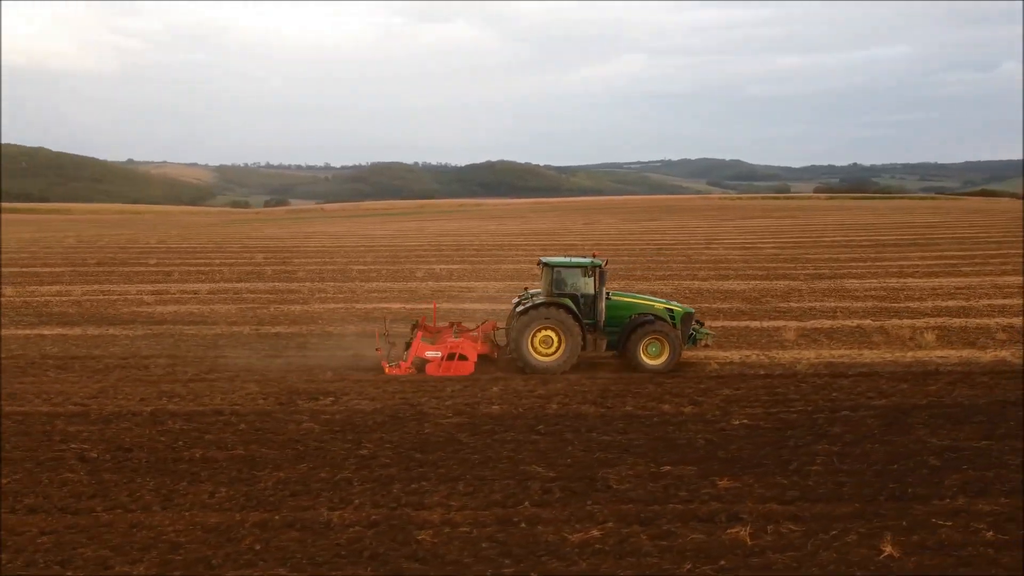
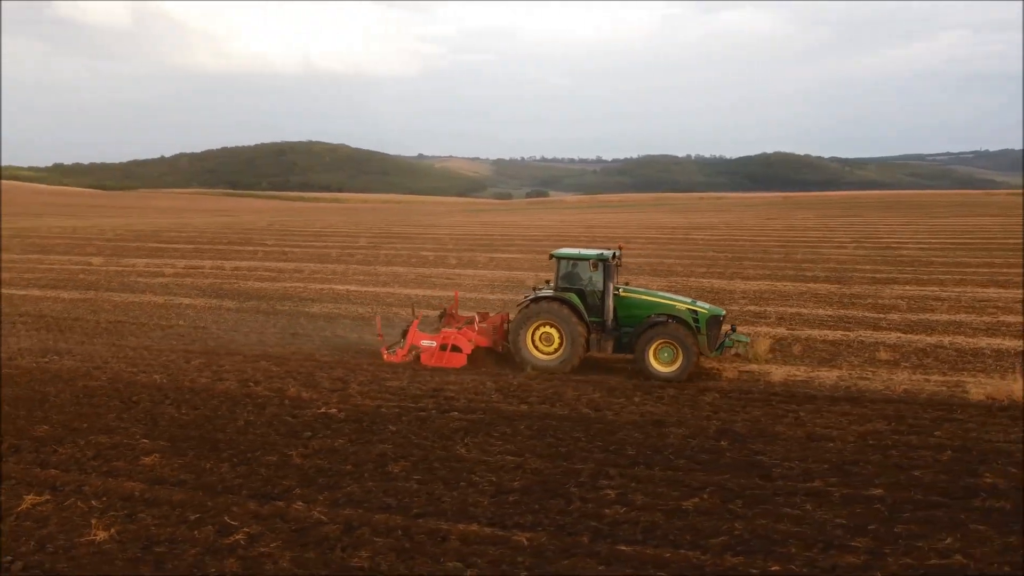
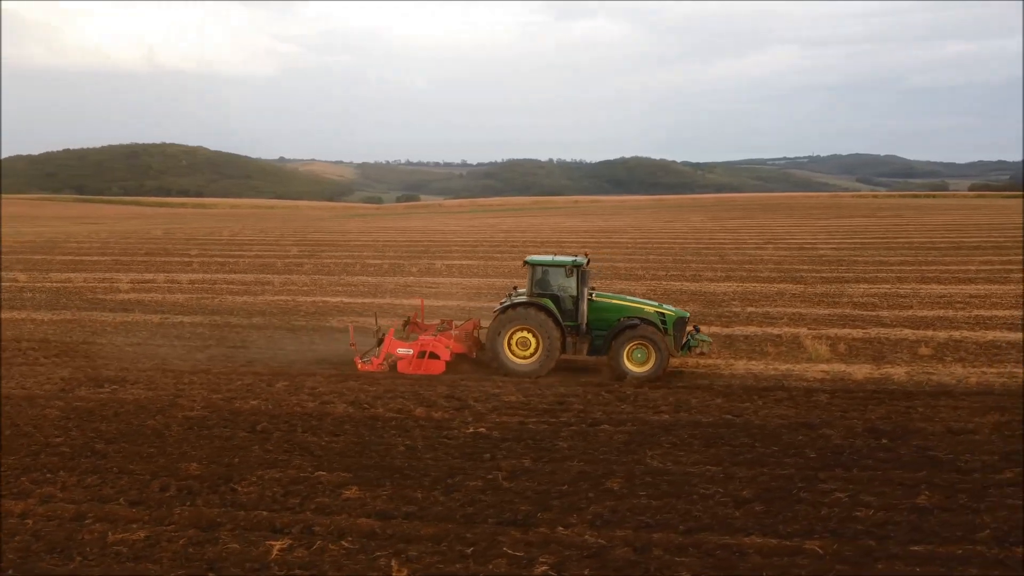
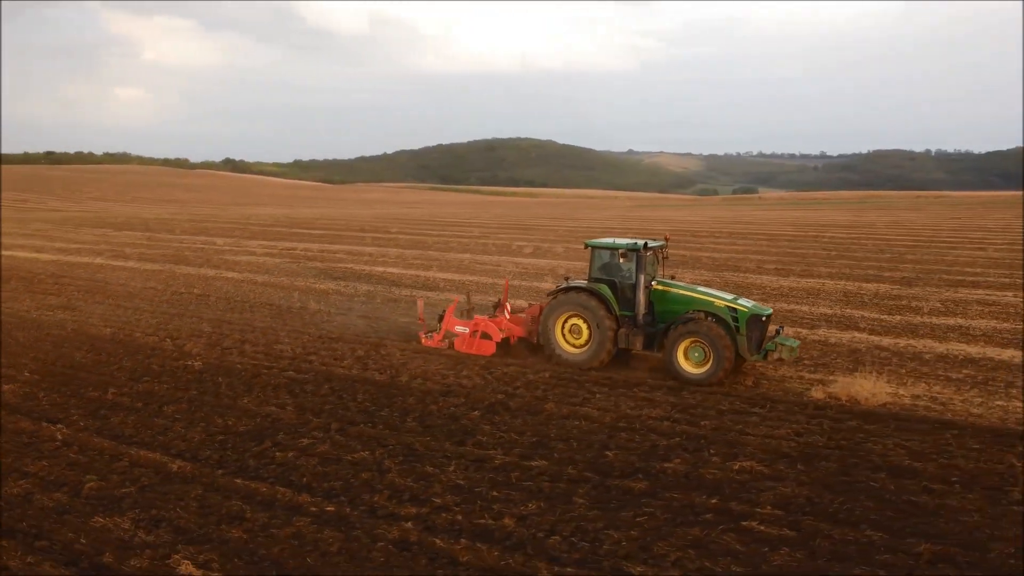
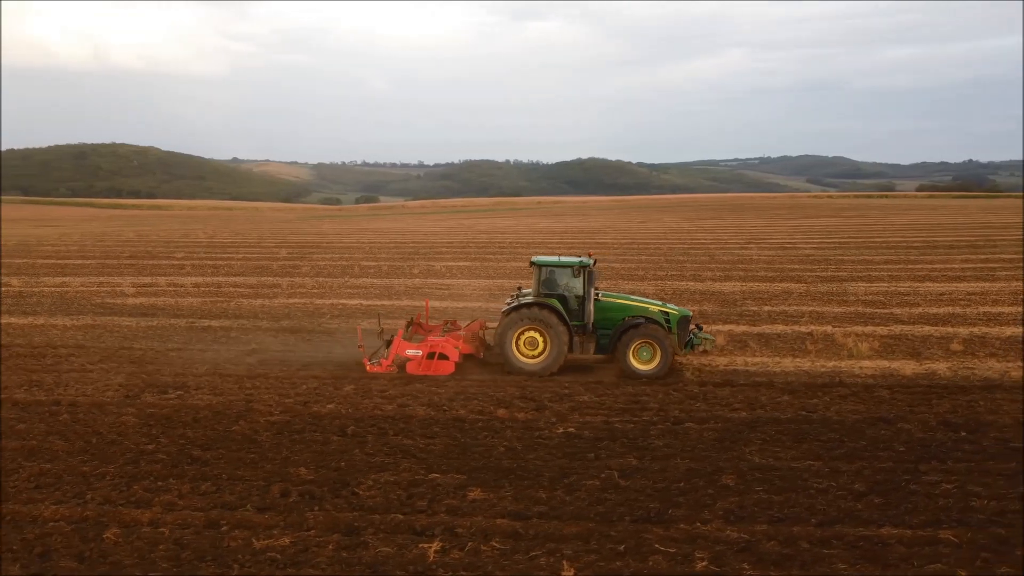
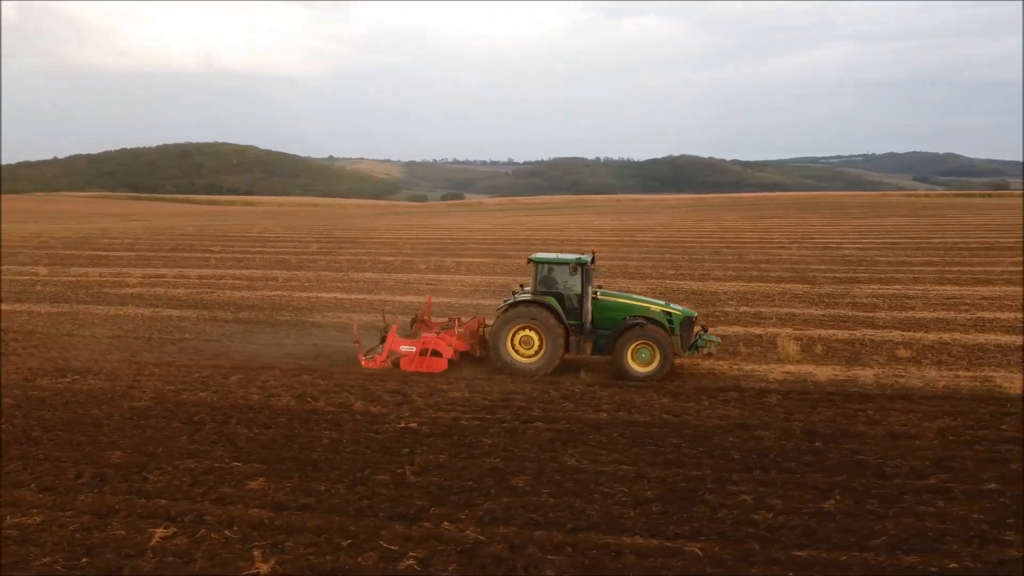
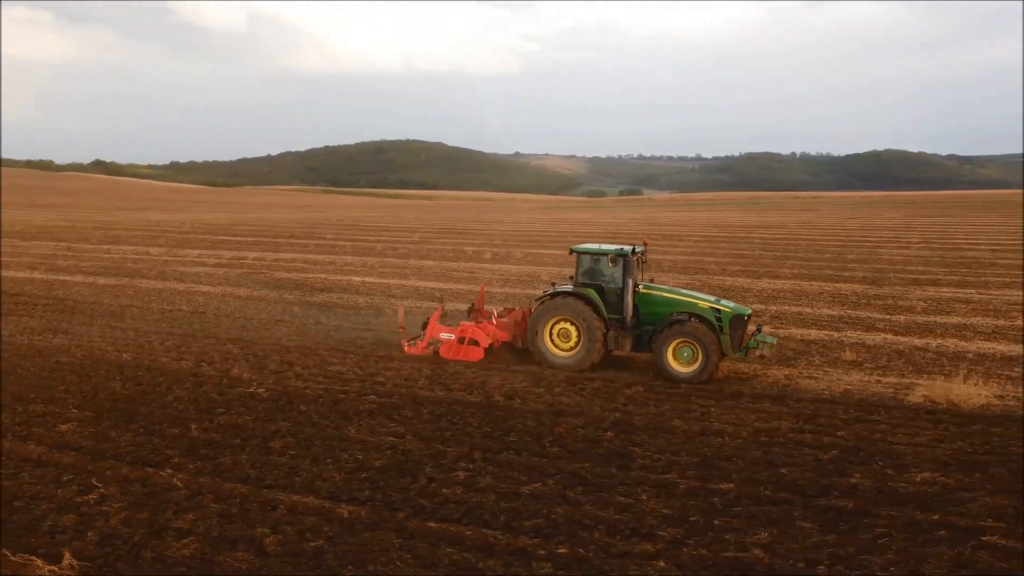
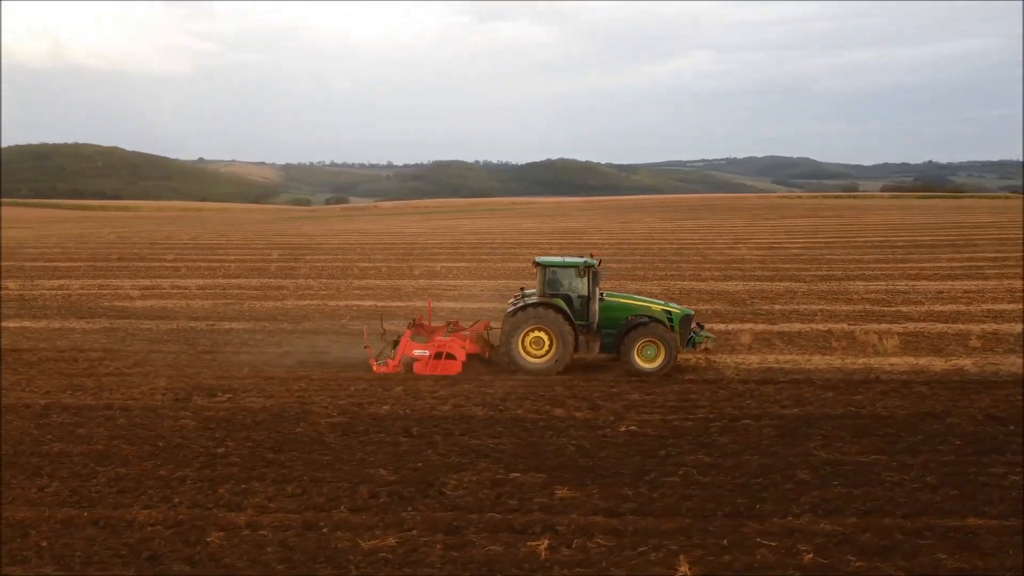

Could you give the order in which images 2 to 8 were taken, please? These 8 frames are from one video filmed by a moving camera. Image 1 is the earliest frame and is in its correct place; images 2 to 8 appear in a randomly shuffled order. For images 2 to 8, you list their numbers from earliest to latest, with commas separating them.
8, 5, 3, 6, 2, 7, 4
